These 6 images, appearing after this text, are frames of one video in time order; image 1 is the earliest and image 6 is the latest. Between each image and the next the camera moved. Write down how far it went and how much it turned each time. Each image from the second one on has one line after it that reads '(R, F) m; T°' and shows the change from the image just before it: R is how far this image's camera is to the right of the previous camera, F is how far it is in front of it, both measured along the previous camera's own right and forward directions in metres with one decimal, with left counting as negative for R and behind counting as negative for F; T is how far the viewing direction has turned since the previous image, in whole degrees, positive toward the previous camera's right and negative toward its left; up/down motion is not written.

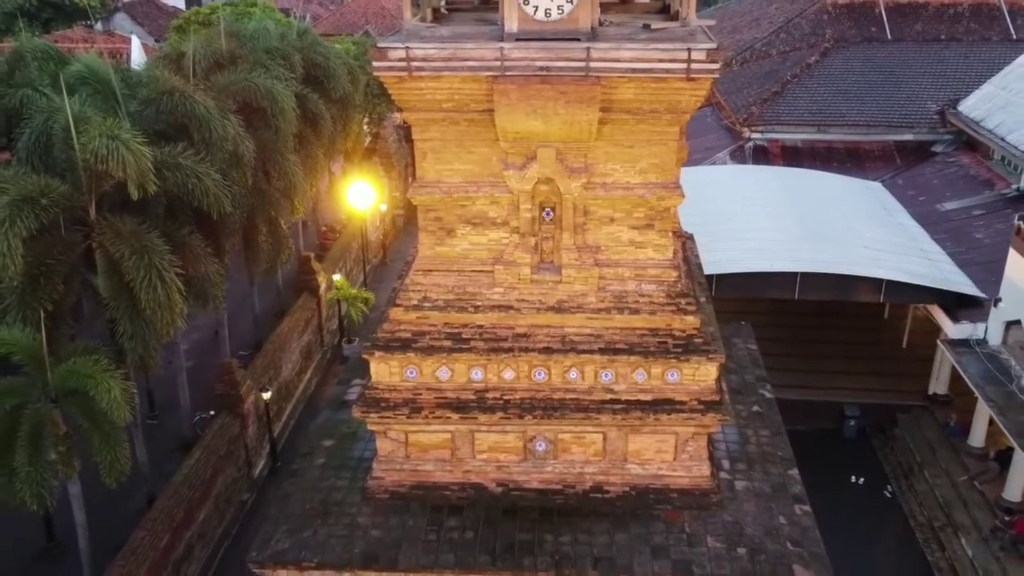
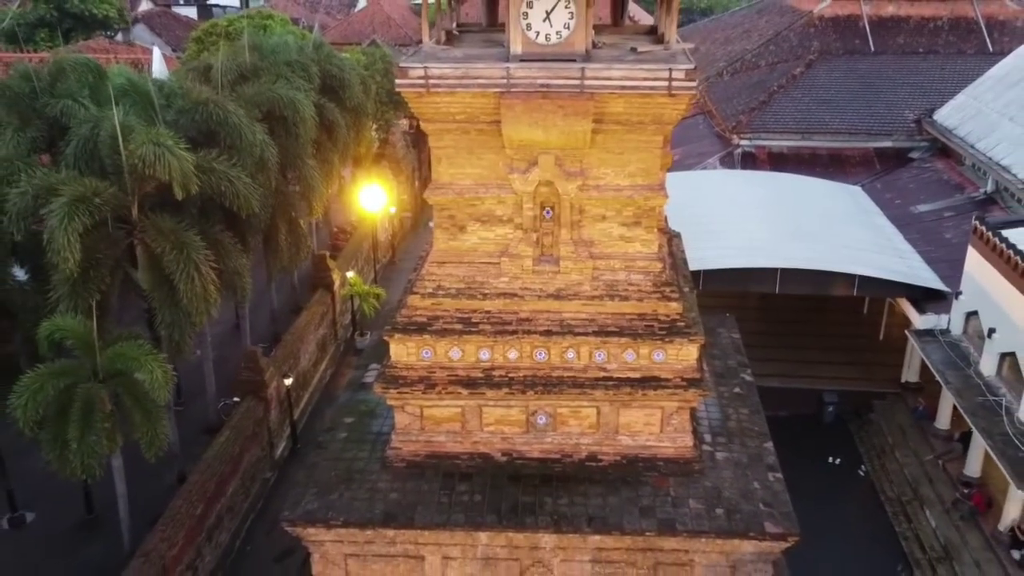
(0.0, -1.0) m; 0°
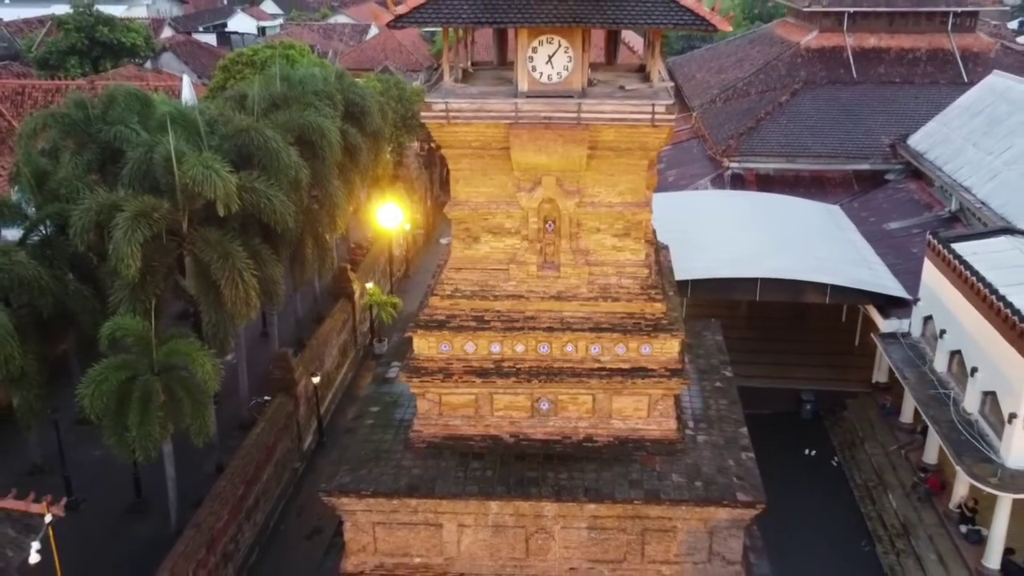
(0.0, -1.5) m; 0°
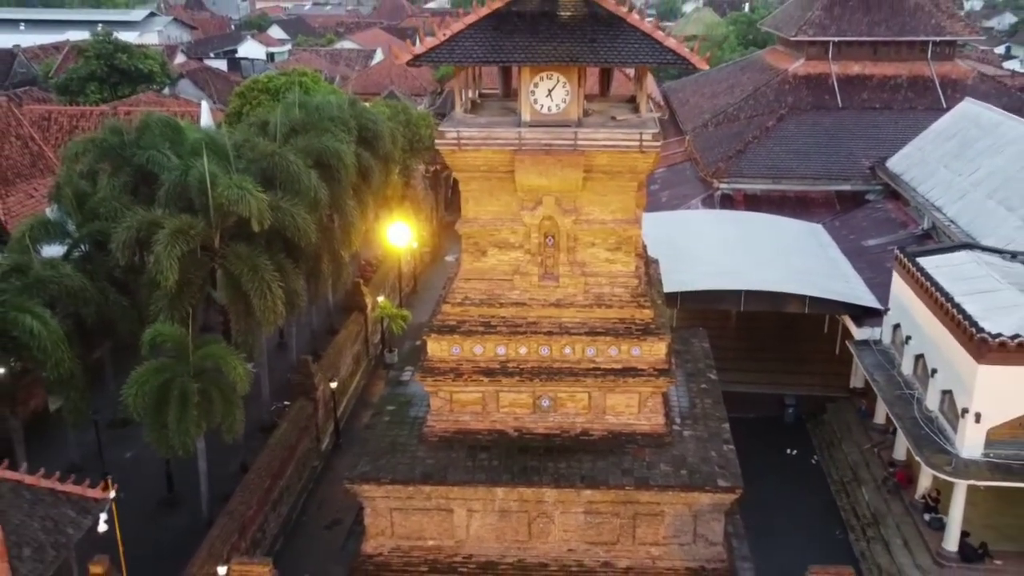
(0.0, -1.2) m; 0°
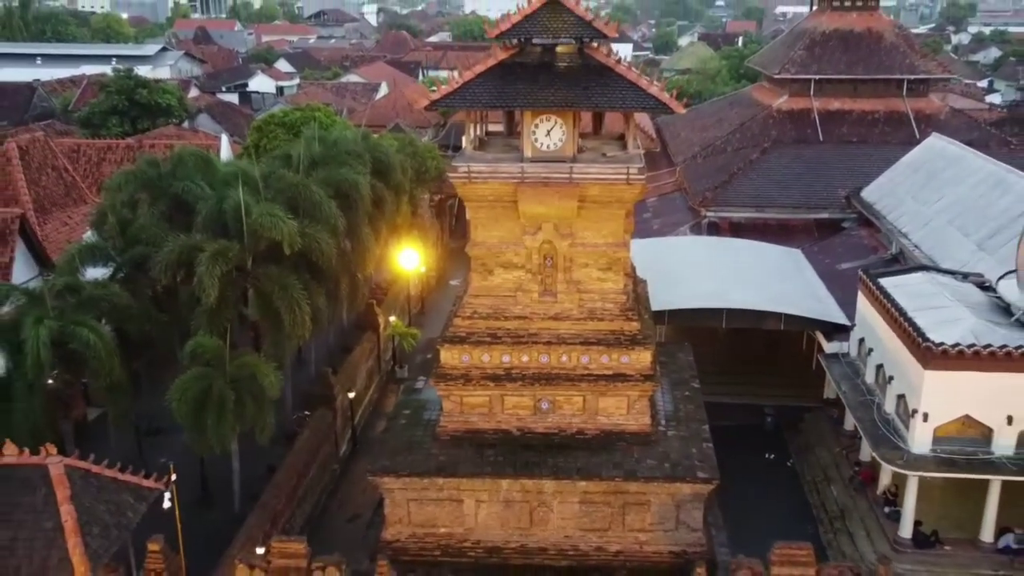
(-0.1, -1.6) m; 0°
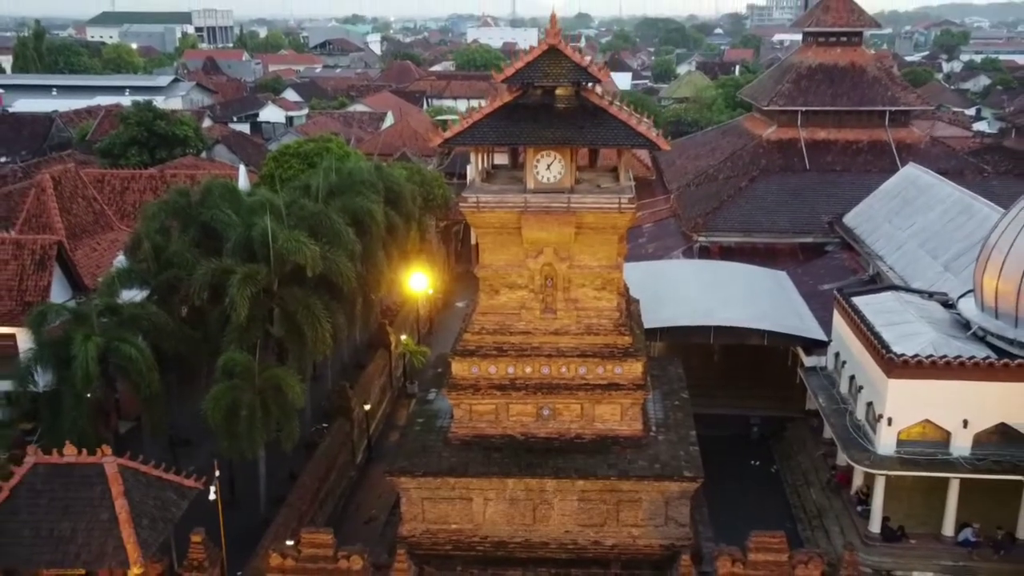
(0.0, -1.4) m; 0°
